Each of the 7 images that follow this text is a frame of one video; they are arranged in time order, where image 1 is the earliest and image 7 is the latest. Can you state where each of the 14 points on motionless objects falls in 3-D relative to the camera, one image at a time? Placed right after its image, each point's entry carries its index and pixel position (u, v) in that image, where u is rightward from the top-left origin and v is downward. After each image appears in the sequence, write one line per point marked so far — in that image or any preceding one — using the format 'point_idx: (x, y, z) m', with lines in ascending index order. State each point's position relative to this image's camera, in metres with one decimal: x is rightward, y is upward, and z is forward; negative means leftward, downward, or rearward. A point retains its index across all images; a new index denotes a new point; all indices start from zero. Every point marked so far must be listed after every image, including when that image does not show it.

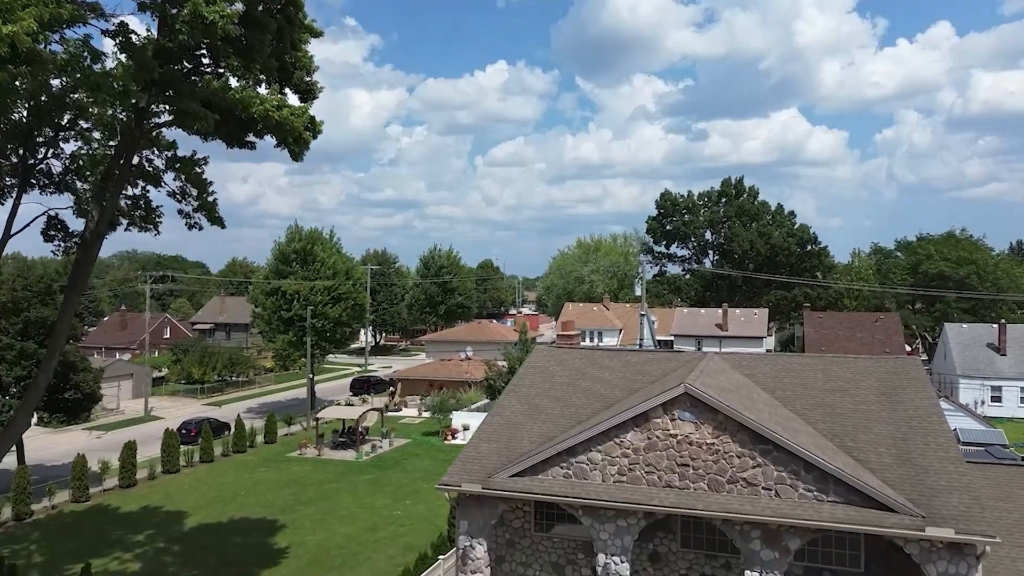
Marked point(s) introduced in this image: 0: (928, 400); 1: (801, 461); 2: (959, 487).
0: (+9.1, -2.4, +14.9) m
1: (+5.2, -3.1, +12.4) m
2: (+8.1, -3.6, +12.3) m
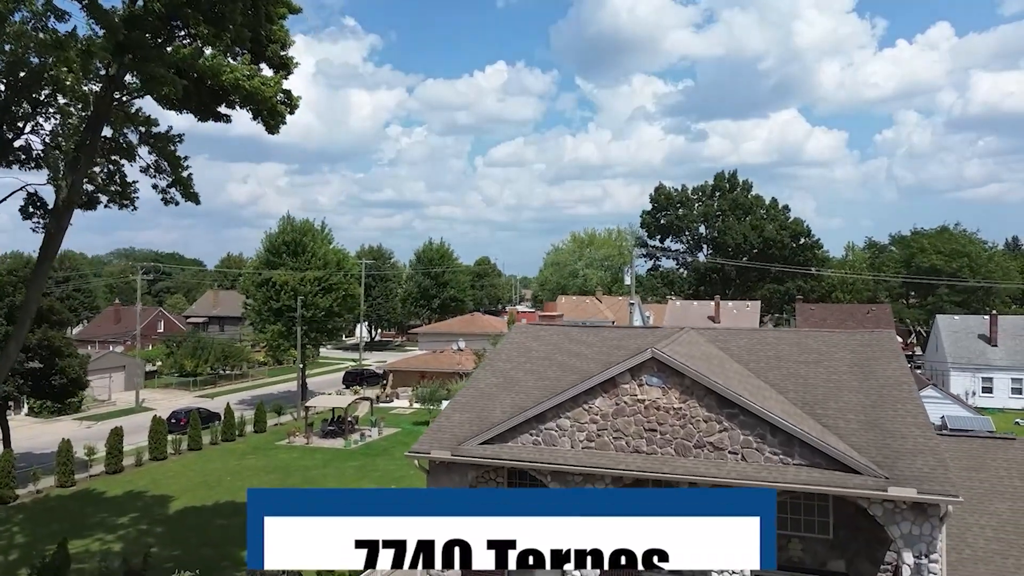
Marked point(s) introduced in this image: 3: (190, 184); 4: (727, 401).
0: (+8.5, -1.8, +15.0) m
1: (+4.6, -2.5, +12.4) m
2: (+7.4, -2.9, +12.3) m
3: (-8.3, +2.6, +17.6) m
4: (+4.0, -2.1, +12.6) m
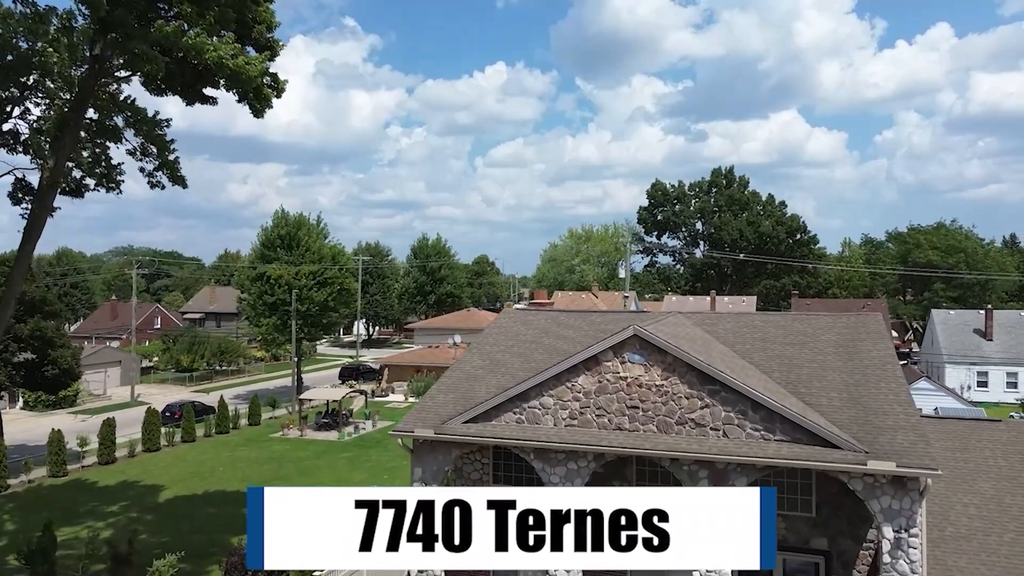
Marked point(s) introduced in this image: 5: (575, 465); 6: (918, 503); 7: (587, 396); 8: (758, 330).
0: (+8.2, -1.4, +15.0) m
1: (+4.3, -2.0, +12.4) m
2: (+7.1, -2.5, +12.3) m
3: (-8.6, +3.1, +17.6) m
4: (+3.6, -1.6, +12.6) m
5: (+1.2, -3.4, +13.2) m
6: (+6.8, -3.6, +11.4) m
7: (+1.5, -2.1, +13.4) m
8: (+6.0, -1.0, +16.7) m
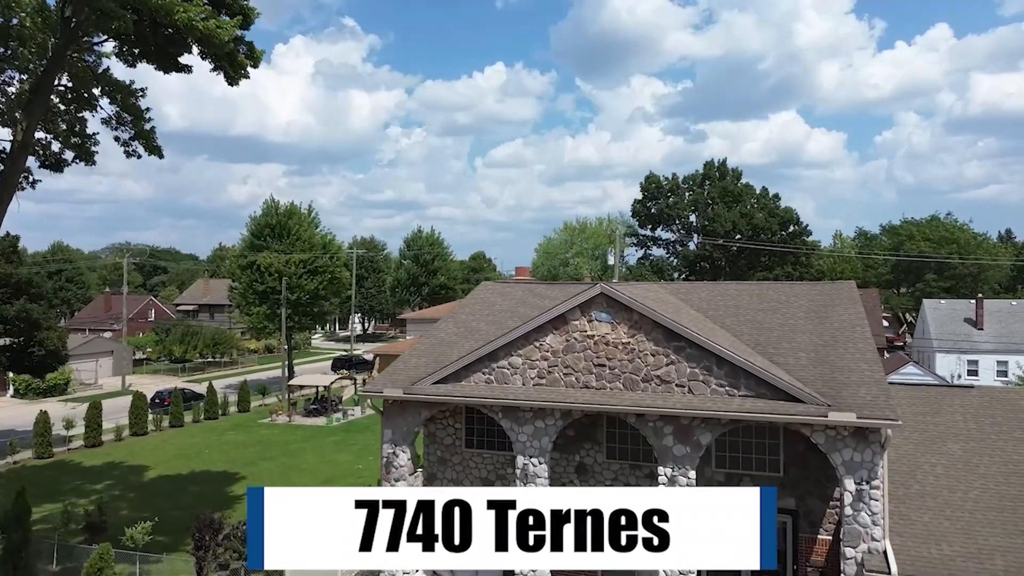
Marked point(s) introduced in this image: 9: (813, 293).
0: (+7.6, -0.6, +15.0) m
1: (+3.7, -1.2, +12.4) m
2: (+6.5, -1.7, +12.4) m
3: (-9.2, +3.9, +17.6) m
4: (+3.0, -0.9, +12.7) m
5: (+0.6, -2.6, +13.3) m
6: (+6.1, -2.8, +11.4) m
7: (+0.8, -1.3, +13.4) m
8: (+5.4, -0.2, +16.7) m
9: (+7.2, -0.1, +16.4) m
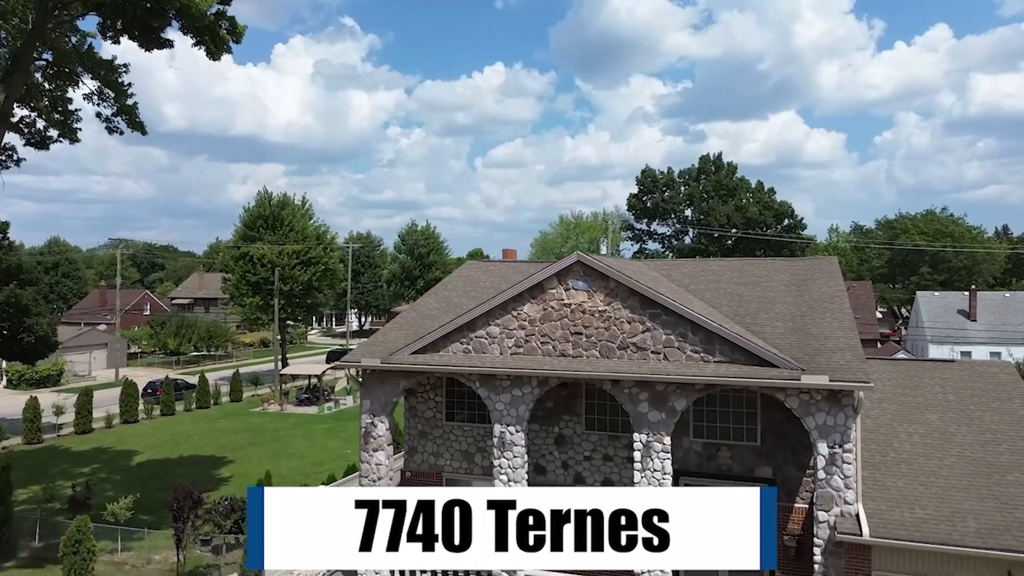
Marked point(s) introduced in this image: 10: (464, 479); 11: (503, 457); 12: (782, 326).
0: (+7.1, 0.0, +15.0) m
1: (+3.2, -0.6, +12.4) m
2: (+6.0, -1.1, +12.4) m
3: (-9.7, +4.5, +17.6) m
4: (+2.6, -0.2, +12.7) m
5: (+0.1, -2.0, +13.3) m
6: (+5.7, -2.2, +11.4) m
7: (+0.4, -0.7, +13.4) m
8: (+4.9, +0.4, +16.7) m
9: (+6.7, +0.5, +16.4) m
10: (-1.1, -4.3, +15.5) m
11: (-0.2, -3.3, +13.4) m
12: (+5.3, -0.7, +13.5) m
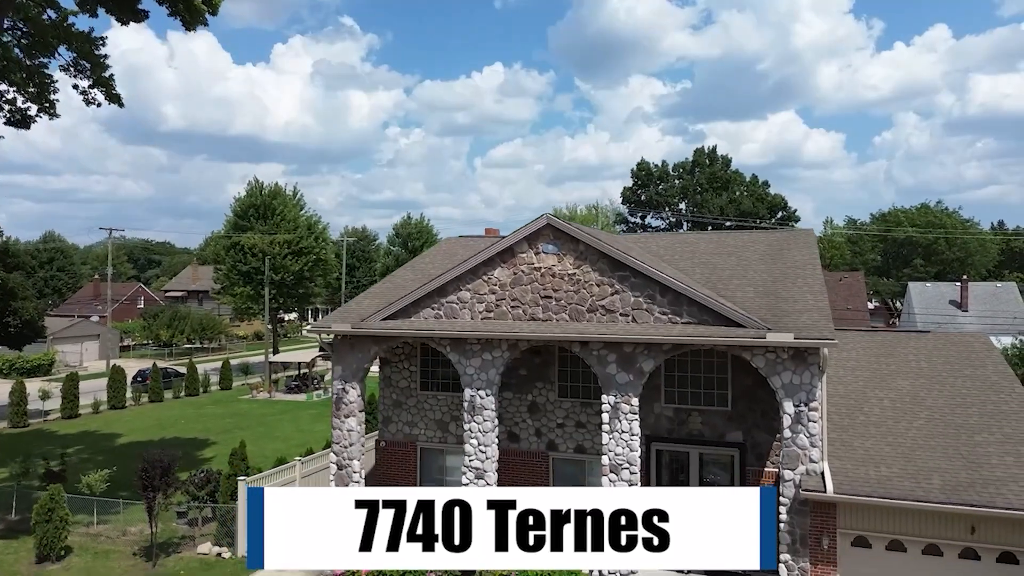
0: (+6.5, +0.7, +15.0) m
1: (+2.6, +0.1, +12.4) m
2: (+5.5, -0.4, +12.4) m
3: (-10.3, +5.2, +17.6) m
4: (+2.0, +0.4, +12.7) m
5: (-0.4, -1.3, +13.3) m
6: (+5.1, -1.5, +11.4) m
7: (-0.2, 0.0, +13.4) m
8: (+4.3, +1.1, +16.7) m
9: (+6.2, +1.2, +16.4) m
10: (-1.7, -3.6, +15.5) m
11: (-0.8, -2.6, +13.4) m
12: (+4.8, 0.0, +13.5) m
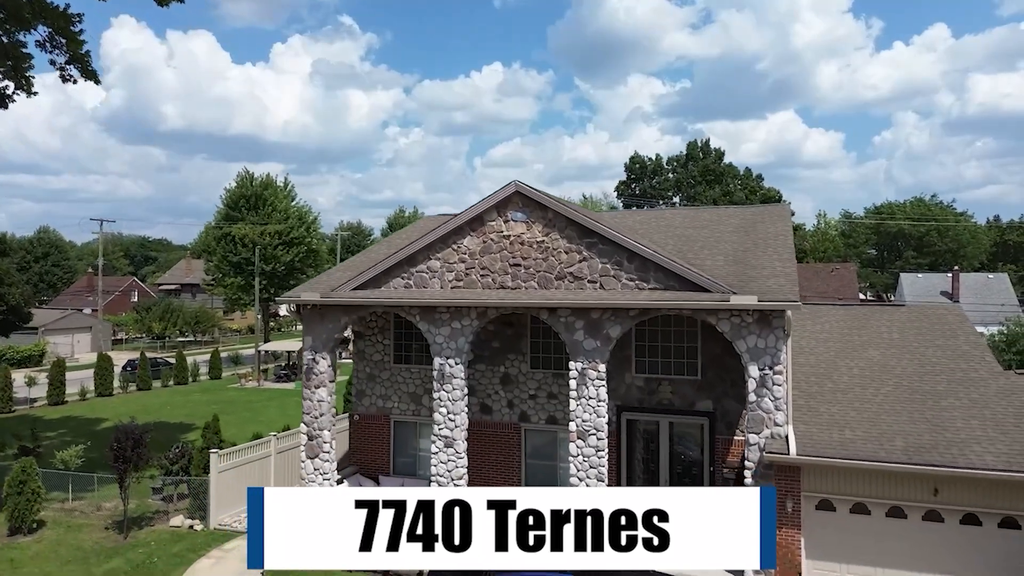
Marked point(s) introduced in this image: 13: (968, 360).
0: (+5.9, +1.3, +15.0) m
1: (+2.0, +0.7, +12.4) m
2: (+4.9, +0.2, +12.4) m
3: (-10.9, +5.8, +17.6) m
4: (+1.4, +1.1, +12.6) m
5: (-1.0, -0.7, +13.3) m
6: (+4.5, -0.9, +11.4) m
7: (-0.8, +0.6, +13.4) m
8: (+3.7, +1.7, +16.7) m
9: (+5.6, +1.8, +16.3) m
10: (-2.3, -3.0, +15.5) m
11: (-1.4, -2.0, +13.3) m
12: (+4.2, +0.6, +13.5) m
13: (+8.8, -1.4, +13.2) m
